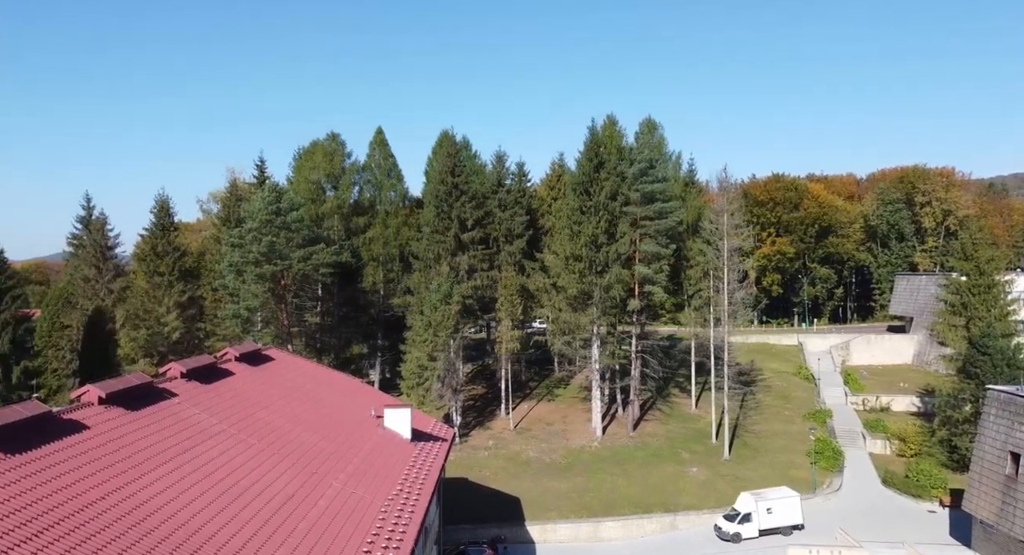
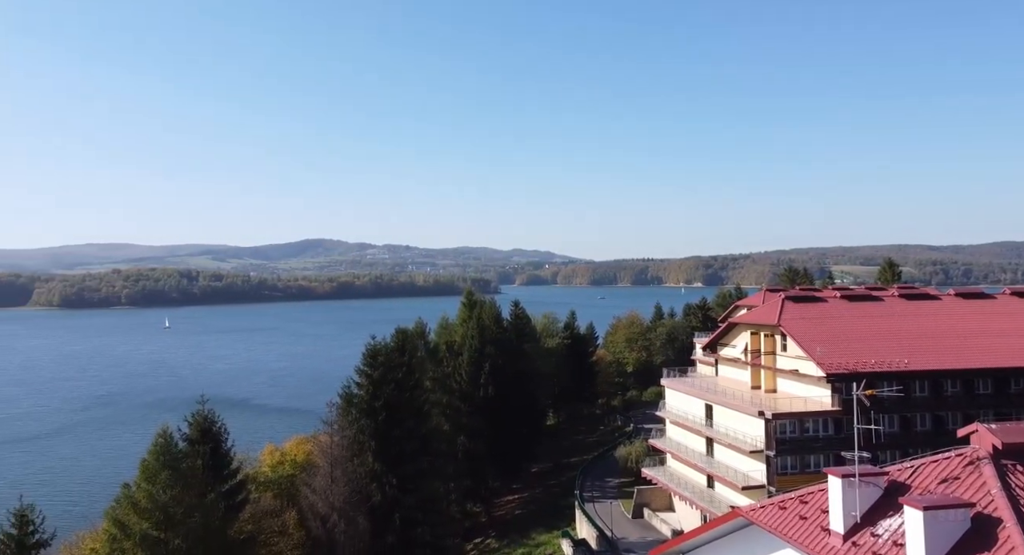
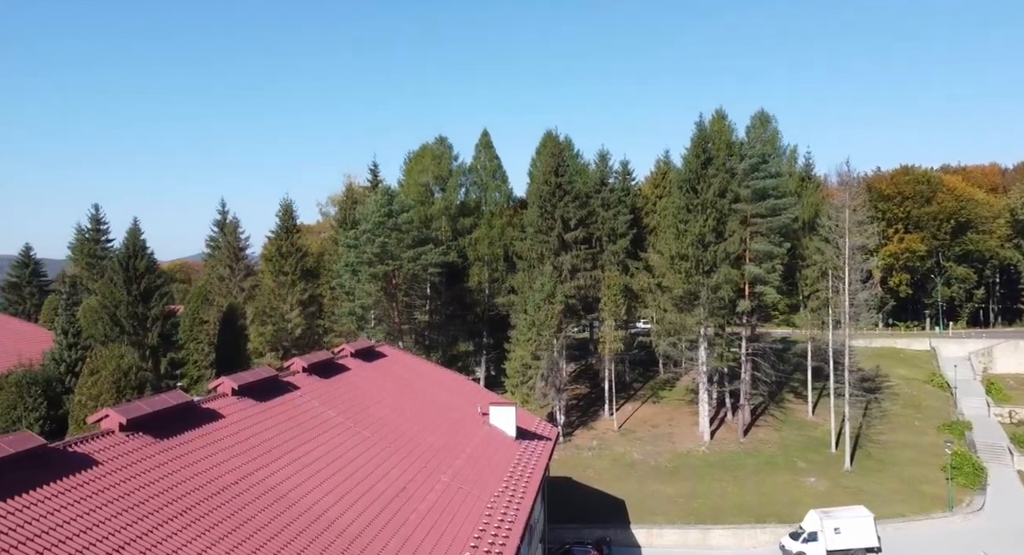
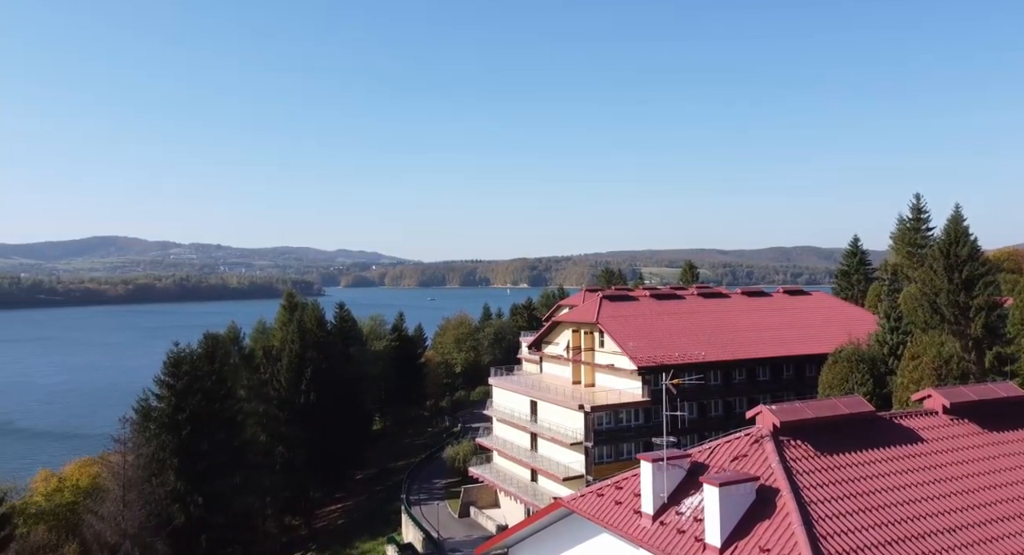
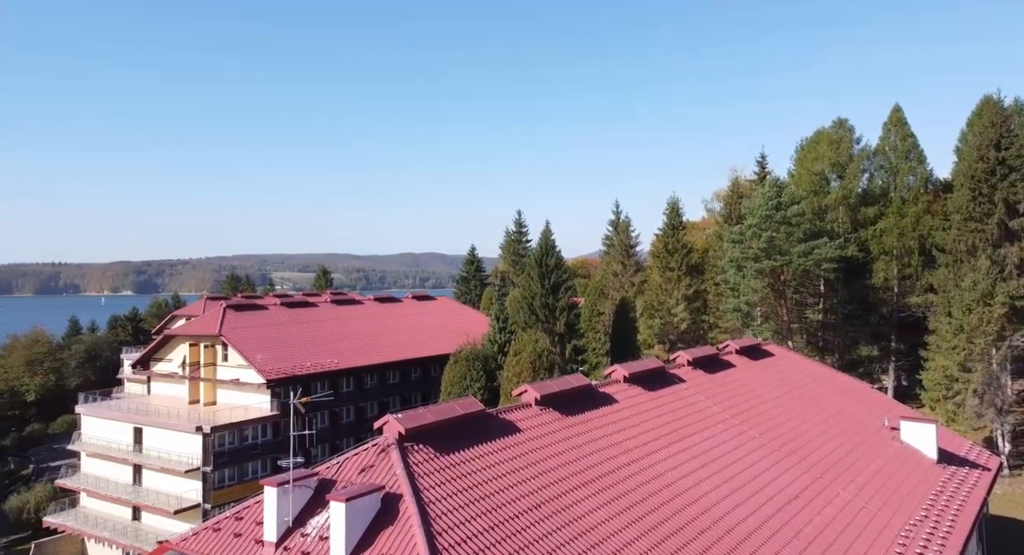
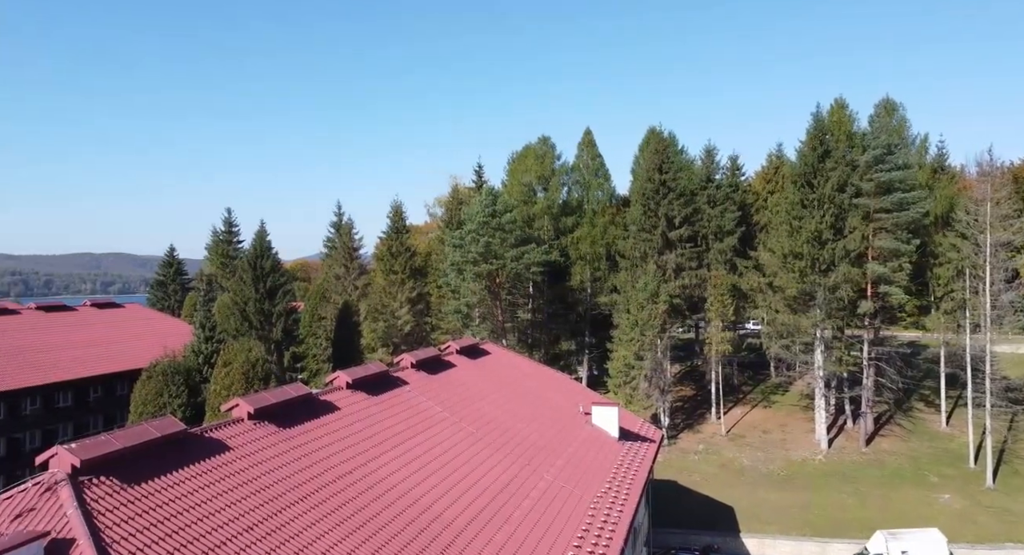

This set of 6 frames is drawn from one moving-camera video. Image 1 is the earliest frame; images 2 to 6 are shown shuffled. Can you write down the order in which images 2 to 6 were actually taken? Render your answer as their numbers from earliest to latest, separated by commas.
3, 6, 5, 4, 2
